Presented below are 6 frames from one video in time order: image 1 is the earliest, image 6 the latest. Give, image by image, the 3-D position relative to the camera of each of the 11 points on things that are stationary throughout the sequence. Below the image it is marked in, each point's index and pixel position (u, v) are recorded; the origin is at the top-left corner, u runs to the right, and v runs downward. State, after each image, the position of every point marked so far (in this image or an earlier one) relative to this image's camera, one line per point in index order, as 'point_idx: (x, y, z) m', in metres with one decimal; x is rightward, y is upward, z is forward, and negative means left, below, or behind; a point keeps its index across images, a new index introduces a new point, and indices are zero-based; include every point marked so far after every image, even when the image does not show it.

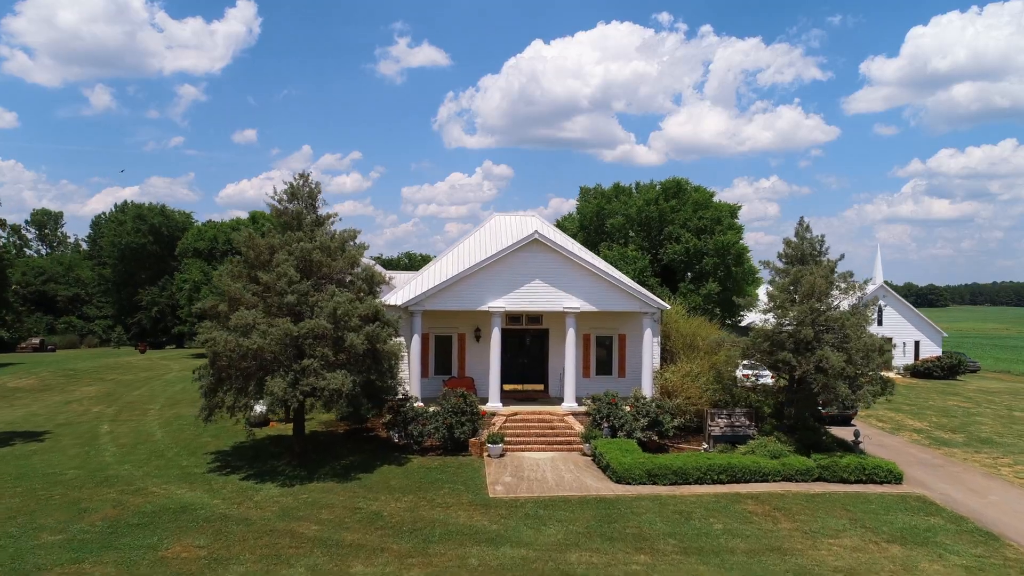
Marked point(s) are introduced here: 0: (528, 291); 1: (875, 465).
0: (+0.4, -0.1, +19.3) m
1: (+6.9, -3.4, +15.8) m
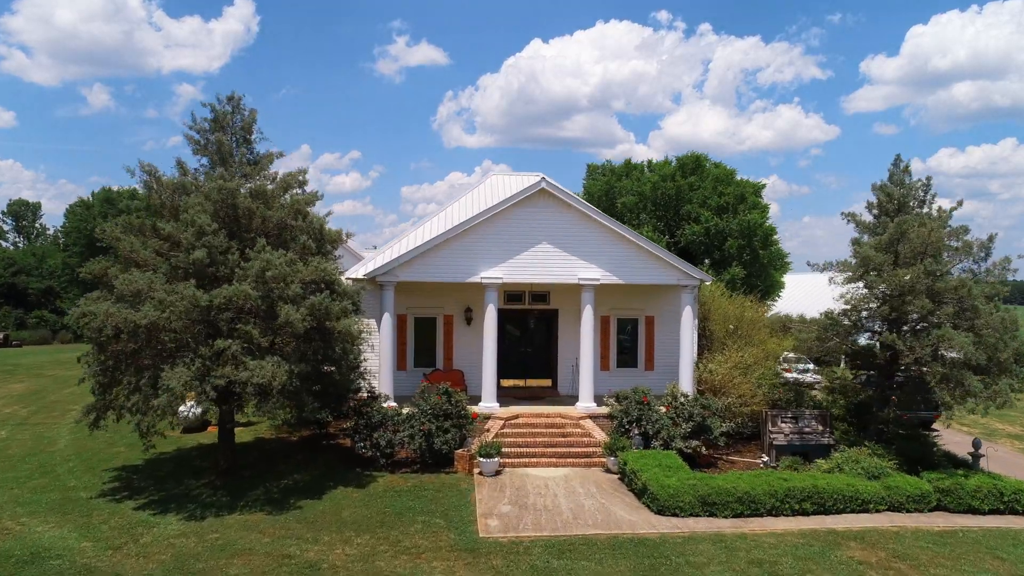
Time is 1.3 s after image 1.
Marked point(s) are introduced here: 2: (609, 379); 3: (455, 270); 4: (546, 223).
0: (+0.4, +0.5, +14.9) m
1: (+6.9, -2.8, +11.4) m
2: (+2.0, -1.9, +17.0) m
3: (-1.0, +0.3, +14.8) m
4: (+0.6, +1.2, +14.9) m
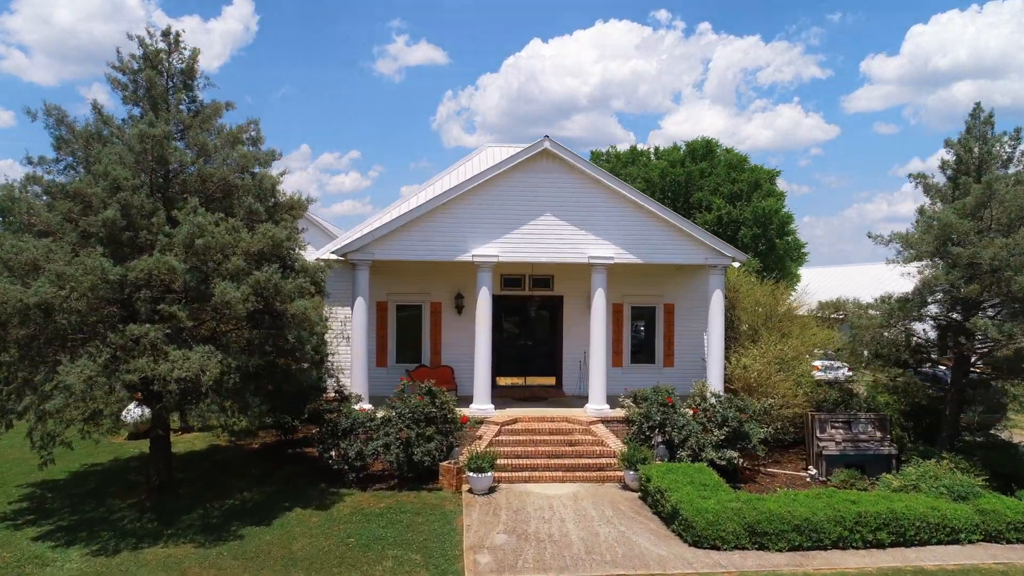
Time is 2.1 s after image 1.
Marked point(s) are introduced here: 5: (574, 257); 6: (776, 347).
0: (+0.3, +0.8, +12.6) m
1: (+6.9, -2.5, +9.1) m
2: (+2.0, -1.6, +14.7) m
3: (-1.0, +0.6, +12.4) m
4: (+0.6, +1.5, +12.6) m
5: (+0.9, +0.5, +12.6) m
6: (+4.3, -1.0, +13.5) m
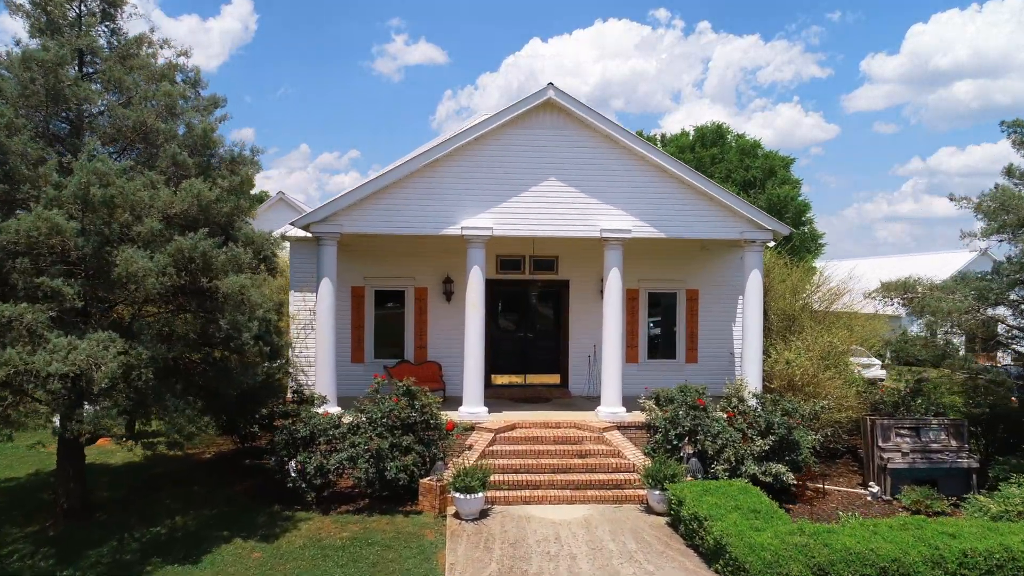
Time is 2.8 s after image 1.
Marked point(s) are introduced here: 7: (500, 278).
0: (+0.3, +1.1, +10.5) m
1: (+6.8, -2.2, +7.0) m
2: (+1.9, -1.3, +12.6) m
3: (-1.1, +0.9, +10.3) m
4: (+0.5, +1.7, +10.5) m
5: (+0.9, +0.7, +10.5) m
6: (+4.2, -0.7, +11.4) m
7: (-0.2, +0.2, +12.8) m
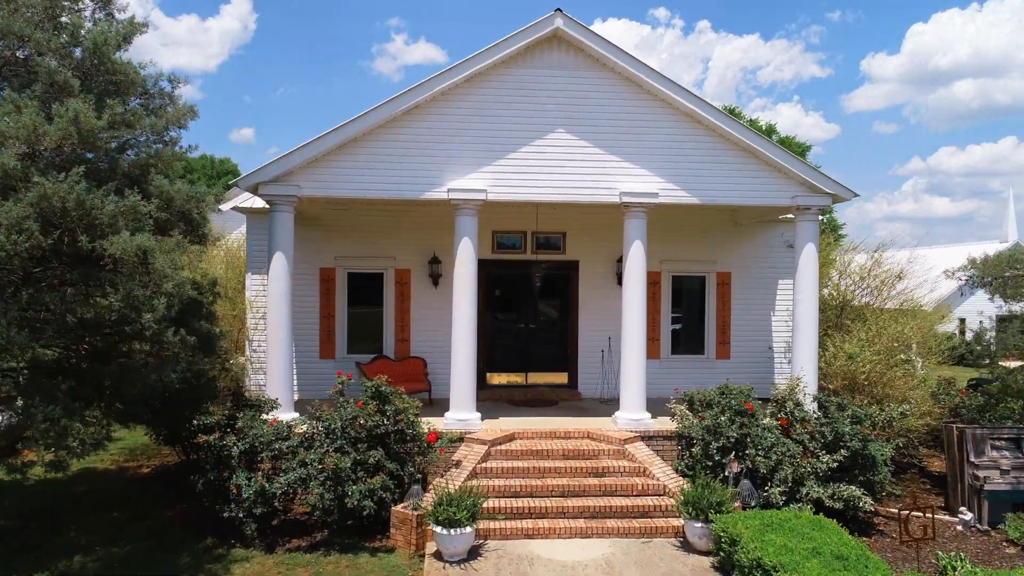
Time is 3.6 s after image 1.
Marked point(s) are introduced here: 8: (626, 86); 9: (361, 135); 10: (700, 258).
0: (+0.3, +1.3, +8.5) m
1: (+6.8, -2.0, +5.0) m
2: (+1.9, -1.1, +10.6) m
3: (-1.1, +1.1, +8.3) m
4: (+0.5, +2.0, +8.5) m
5: (+0.9, +1.0, +8.5) m
6: (+4.2, -0.5, +9.4) m
7: (-0.2, +0.4, +10.8) m
8: (+1.2, +2.1, +8.5) m
9: (-1.5, +1.5, +8.2) m
10: (+2.4, +0.4, +10.6) m
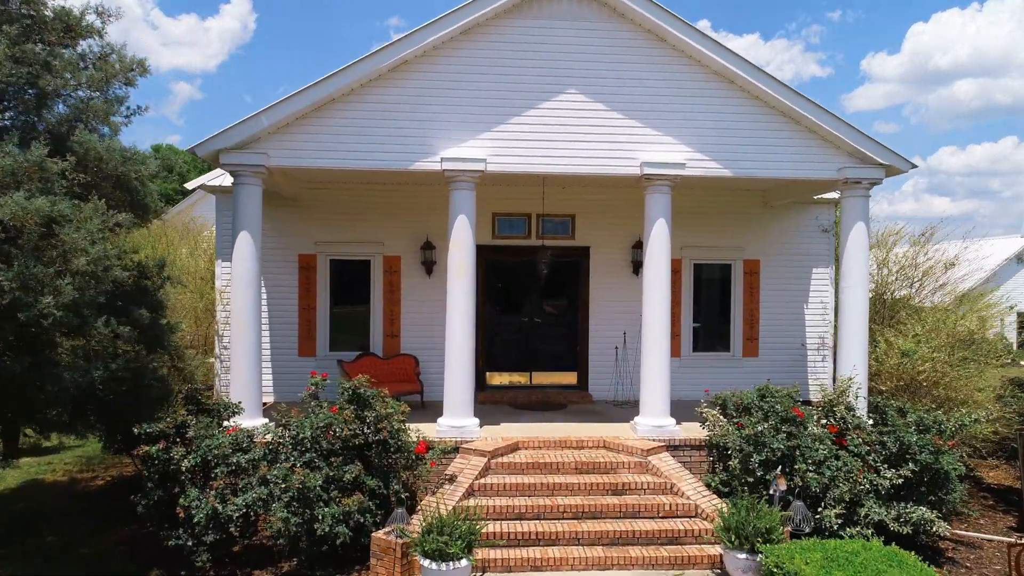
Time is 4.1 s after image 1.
0: (+0.3, +1.4, +7.3) m
1: (+6.9, -1.8, +3.8) m
2: (+1.9, -0.9, +9.4) m
3: (-1.1, +1.2, +7.2) m
4: (+0.5, +2.1, +7.3) m
5: (+0.9, +1.1, +7.4) m
6: (+4.3, -0.4, +8.2) m
7: (-0.2, +0.5, +9.7) m
8: (+1.2, +2.2, +7.4) m
9: (-1.5, +1.6, +7.0) m
10: (+2.4, +0.5, +9.5) m
